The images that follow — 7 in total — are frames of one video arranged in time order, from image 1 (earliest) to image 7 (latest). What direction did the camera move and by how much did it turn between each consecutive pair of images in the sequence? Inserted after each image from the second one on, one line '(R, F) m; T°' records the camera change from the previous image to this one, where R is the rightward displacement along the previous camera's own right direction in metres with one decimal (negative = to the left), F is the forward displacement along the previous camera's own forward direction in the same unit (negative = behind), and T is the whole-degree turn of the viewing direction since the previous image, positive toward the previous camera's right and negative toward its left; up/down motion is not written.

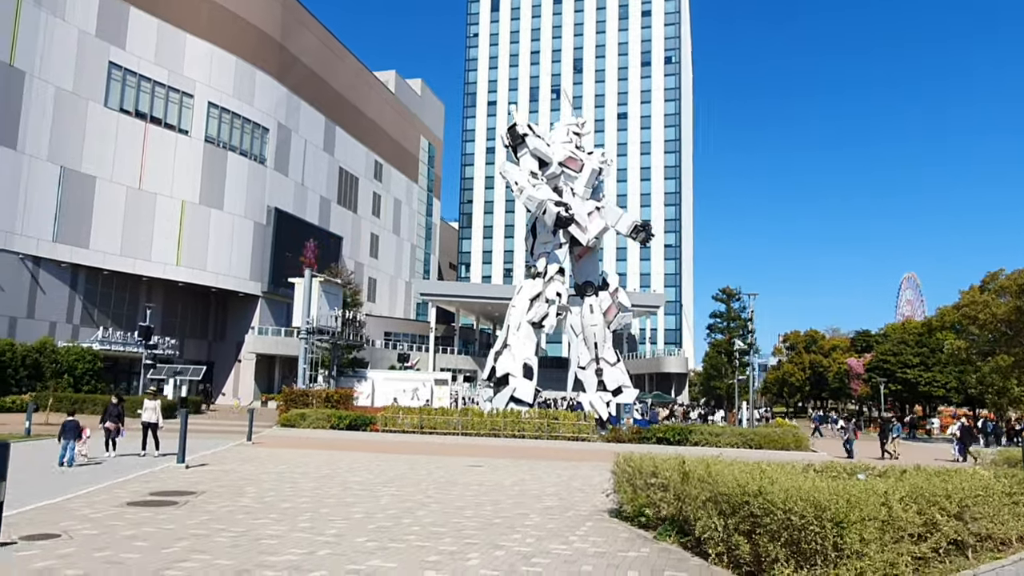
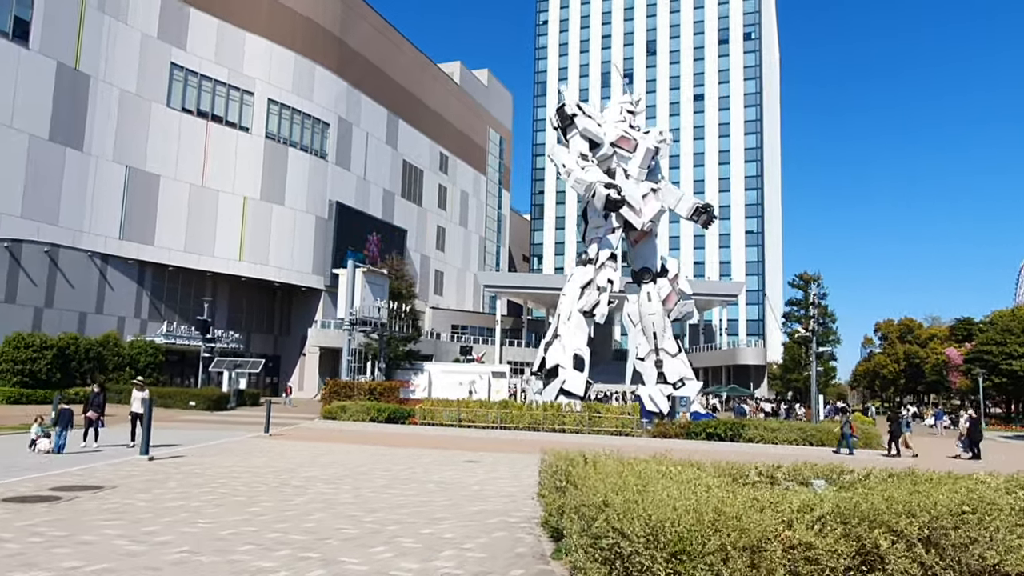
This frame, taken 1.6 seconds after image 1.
(+2.1, +1.7) m; -7°
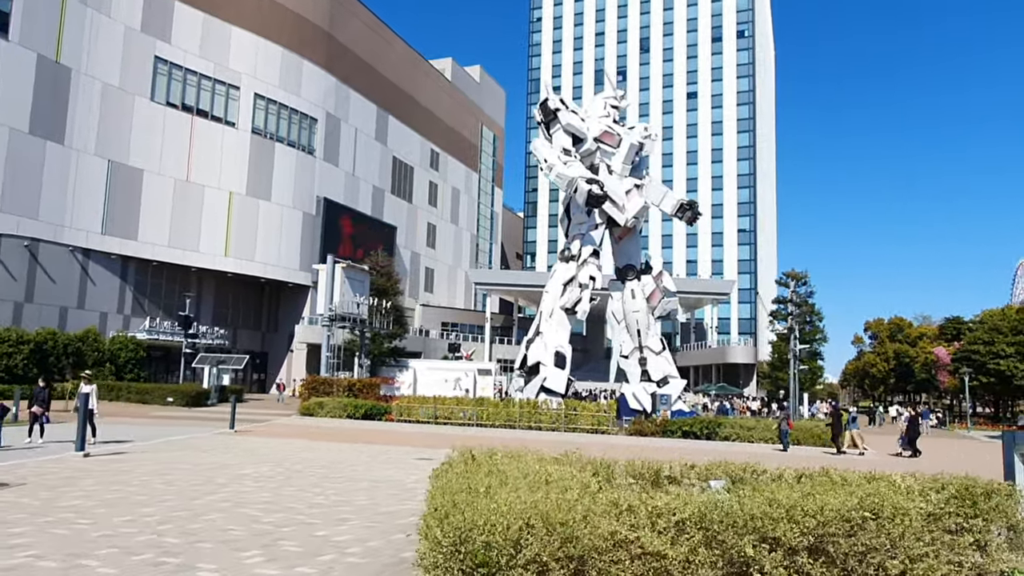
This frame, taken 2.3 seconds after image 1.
(+0.9, +0.3) m; 0°
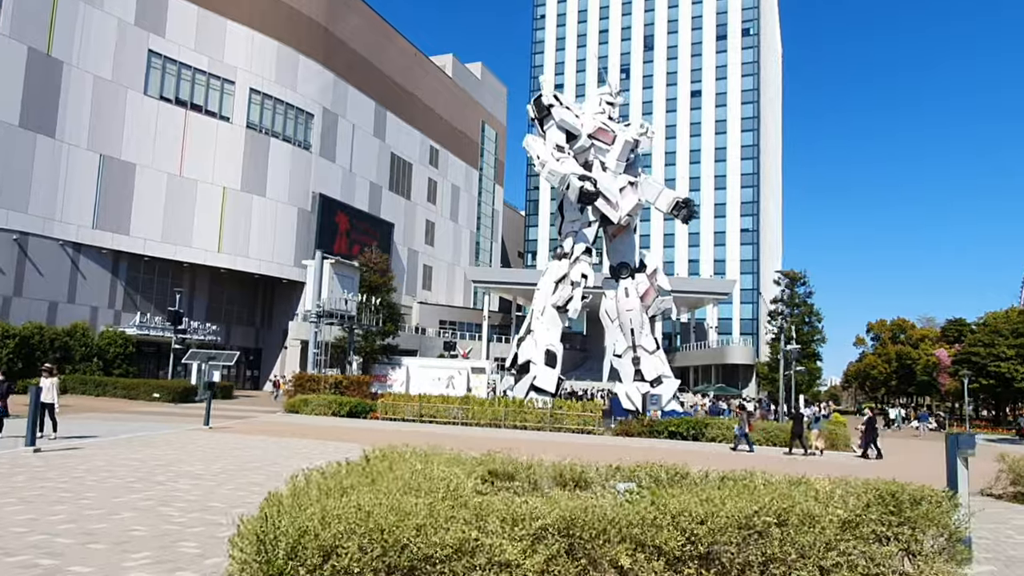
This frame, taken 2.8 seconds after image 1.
(+0.8, +0.5) m; -1°
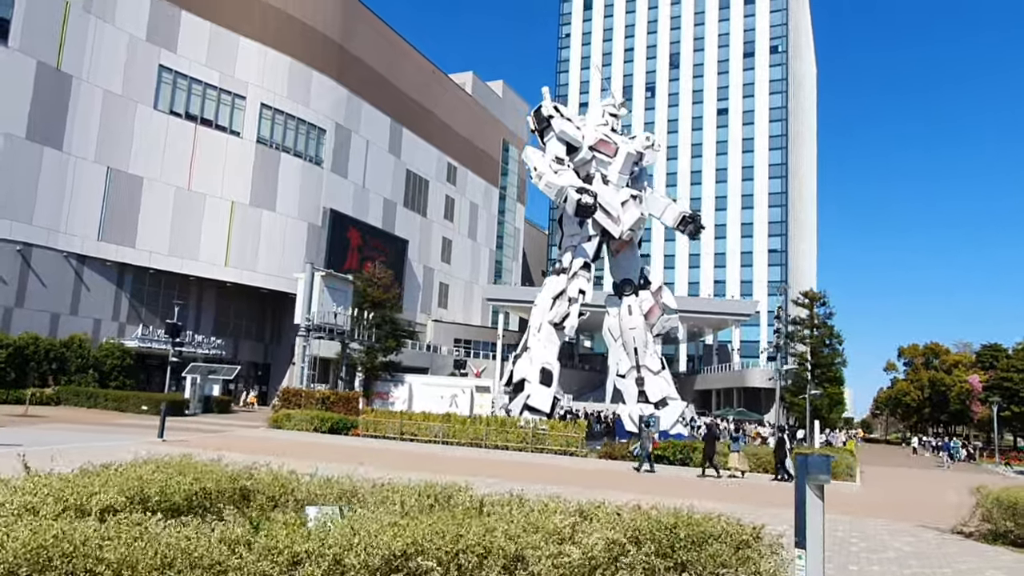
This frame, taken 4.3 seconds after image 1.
(+2.0, +1.2) m; -3°
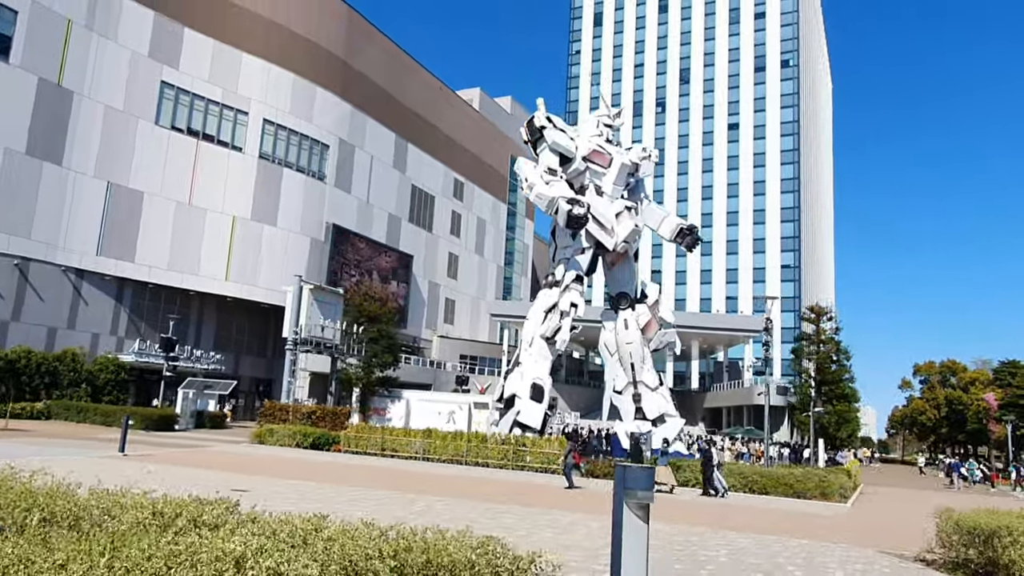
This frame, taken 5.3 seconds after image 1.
(+1.5, +0.7) m; -2°
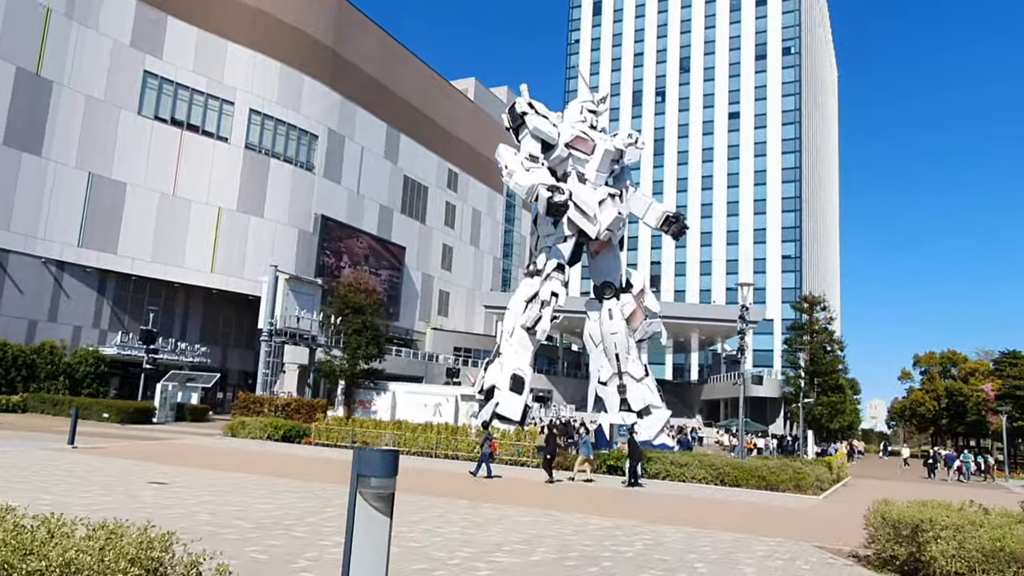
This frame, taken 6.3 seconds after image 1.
(+1.4, +0.8) m; -1°
